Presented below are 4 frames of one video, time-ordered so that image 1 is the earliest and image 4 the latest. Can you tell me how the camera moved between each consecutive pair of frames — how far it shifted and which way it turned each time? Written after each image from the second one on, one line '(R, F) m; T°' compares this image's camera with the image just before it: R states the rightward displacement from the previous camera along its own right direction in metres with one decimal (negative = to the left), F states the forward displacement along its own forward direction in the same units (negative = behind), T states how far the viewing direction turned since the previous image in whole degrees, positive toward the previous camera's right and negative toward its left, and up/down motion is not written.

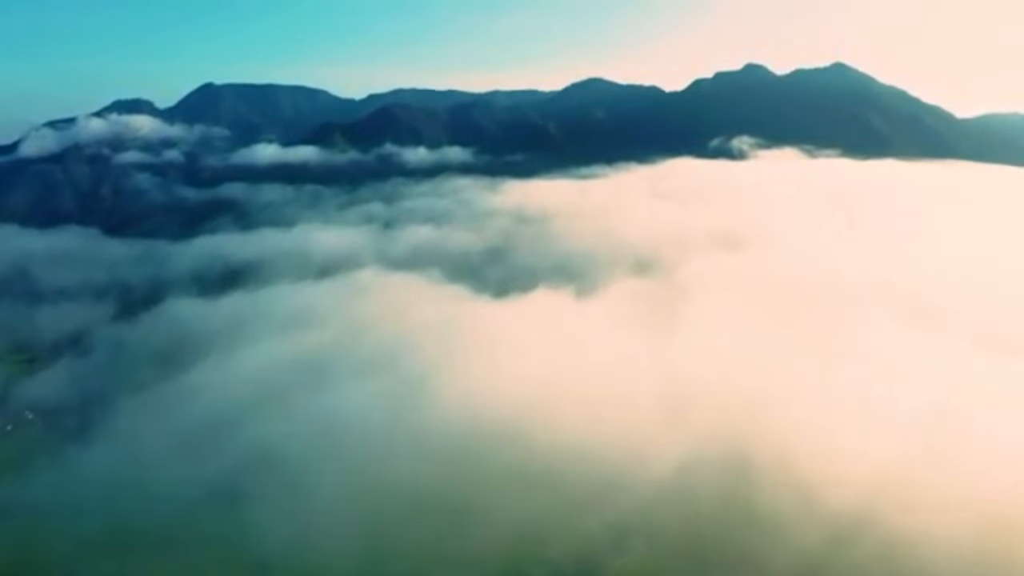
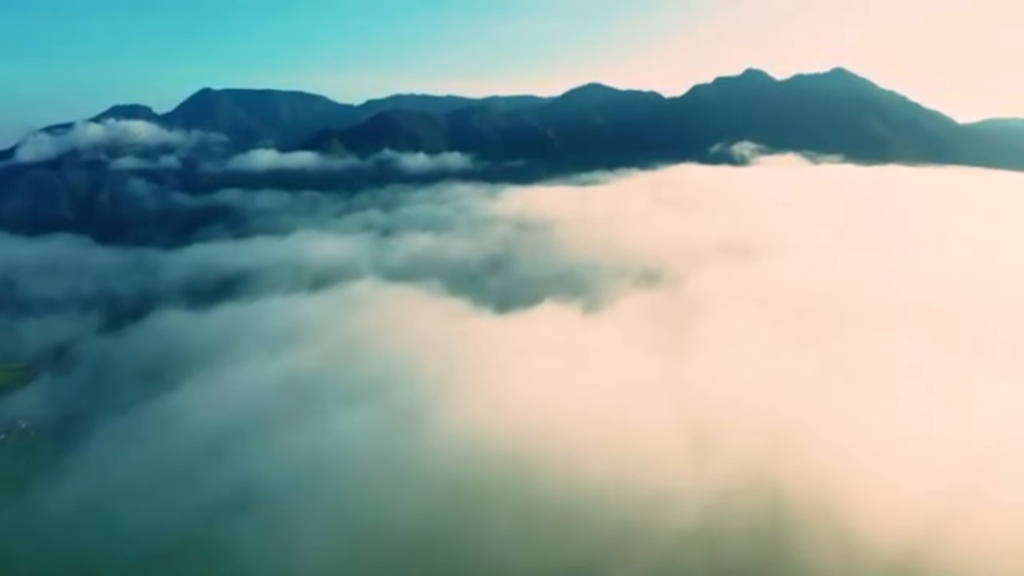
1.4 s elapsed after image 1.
(-0.2, +2.6) m; 0°
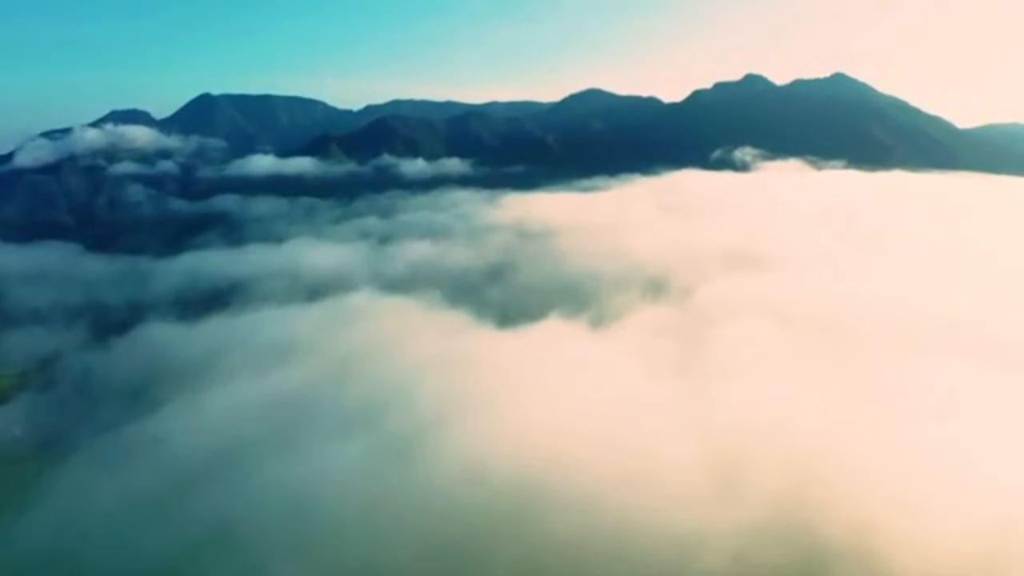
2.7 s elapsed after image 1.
(-0.2, +2.3) m; 0°
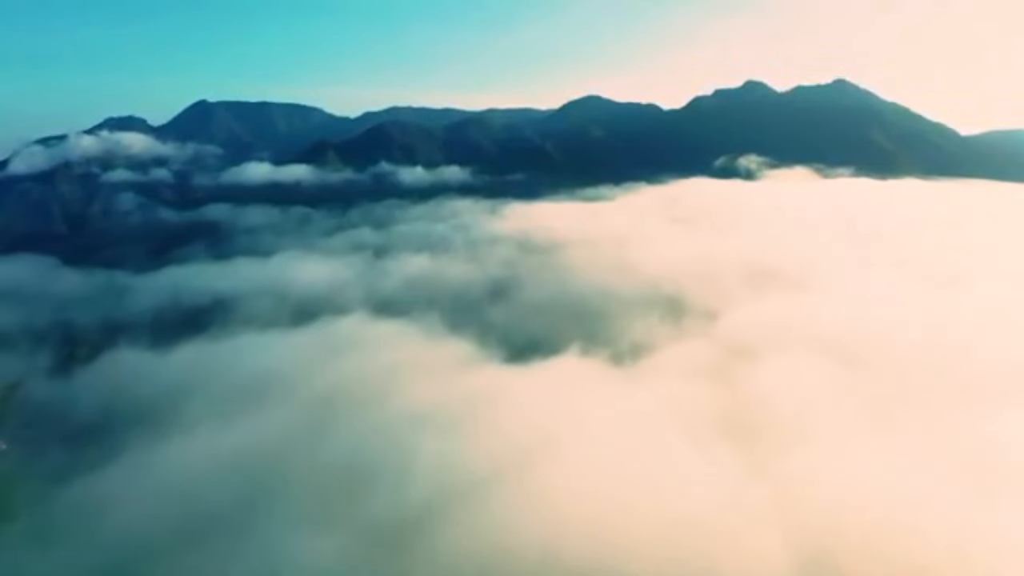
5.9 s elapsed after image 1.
(-0.6, +6.0) m; 0°
